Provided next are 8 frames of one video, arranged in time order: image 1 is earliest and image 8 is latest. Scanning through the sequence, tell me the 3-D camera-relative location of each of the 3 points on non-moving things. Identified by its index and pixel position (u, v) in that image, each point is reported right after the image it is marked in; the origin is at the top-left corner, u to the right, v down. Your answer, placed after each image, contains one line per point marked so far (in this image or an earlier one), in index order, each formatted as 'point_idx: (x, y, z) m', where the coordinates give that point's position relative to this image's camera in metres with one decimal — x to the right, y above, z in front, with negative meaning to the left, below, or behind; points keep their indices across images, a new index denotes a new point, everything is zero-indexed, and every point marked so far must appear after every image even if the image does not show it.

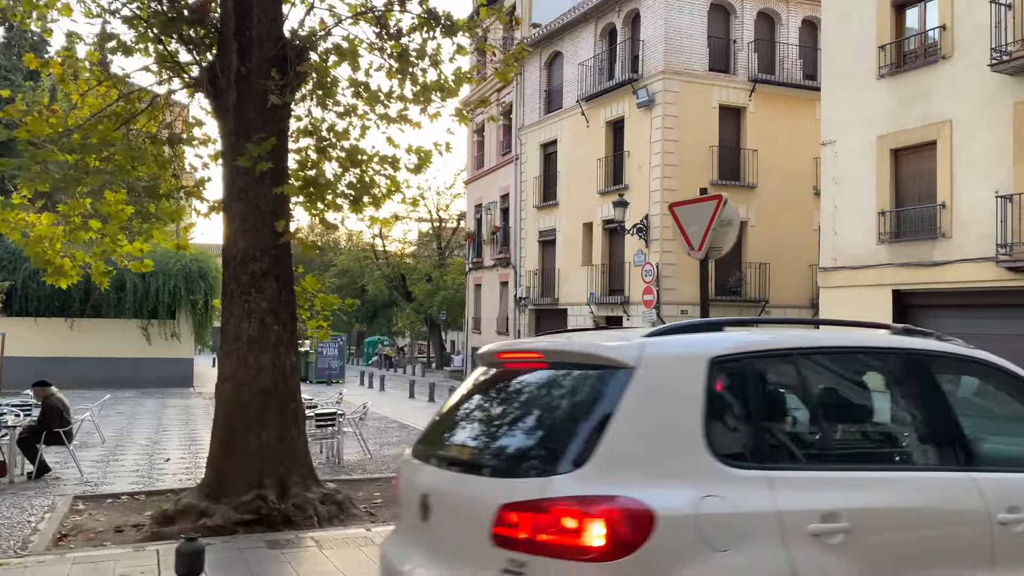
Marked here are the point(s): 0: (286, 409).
0: (-2.2, -1.2, +8.1) m
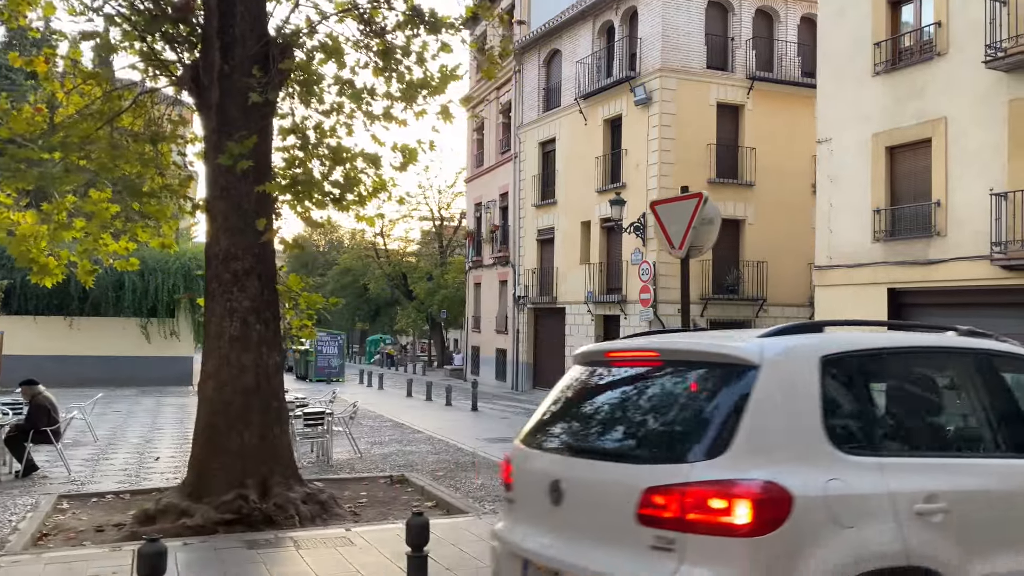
0: (-2.3, -1.1, +8.1) m
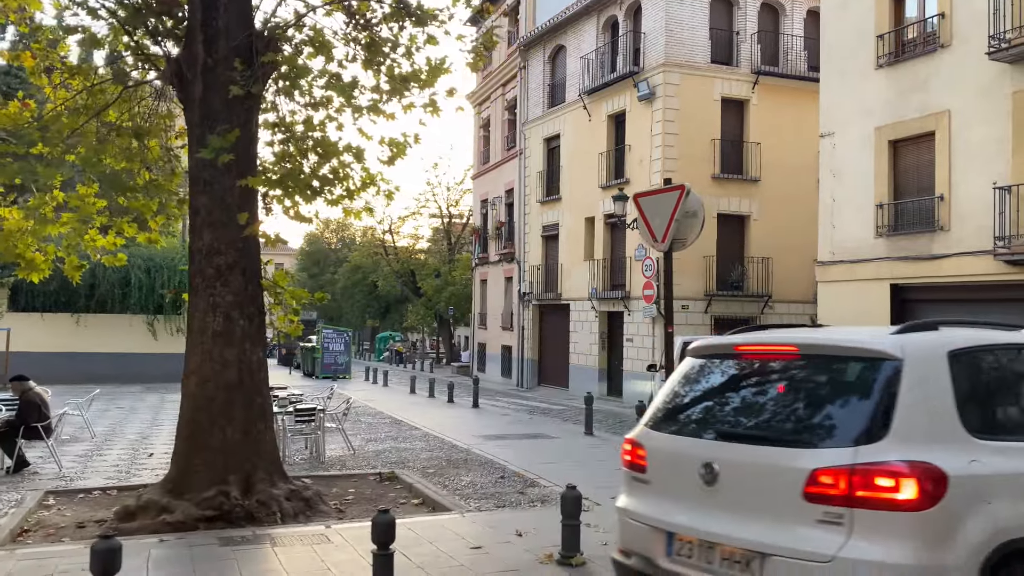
0: (-2.5, -1.1, +8.0) m
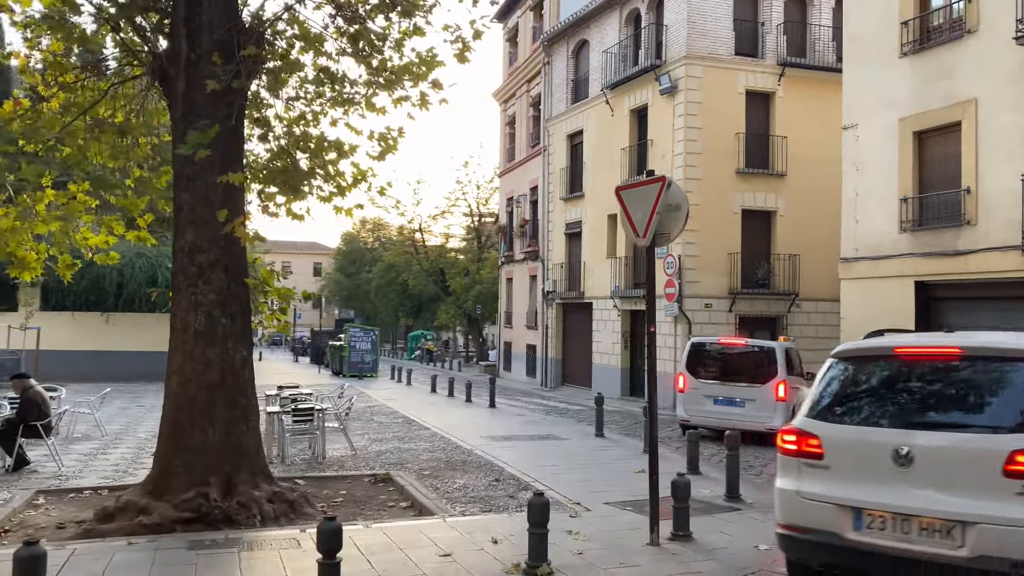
0: (-2.6, -1.1, +7.9) m
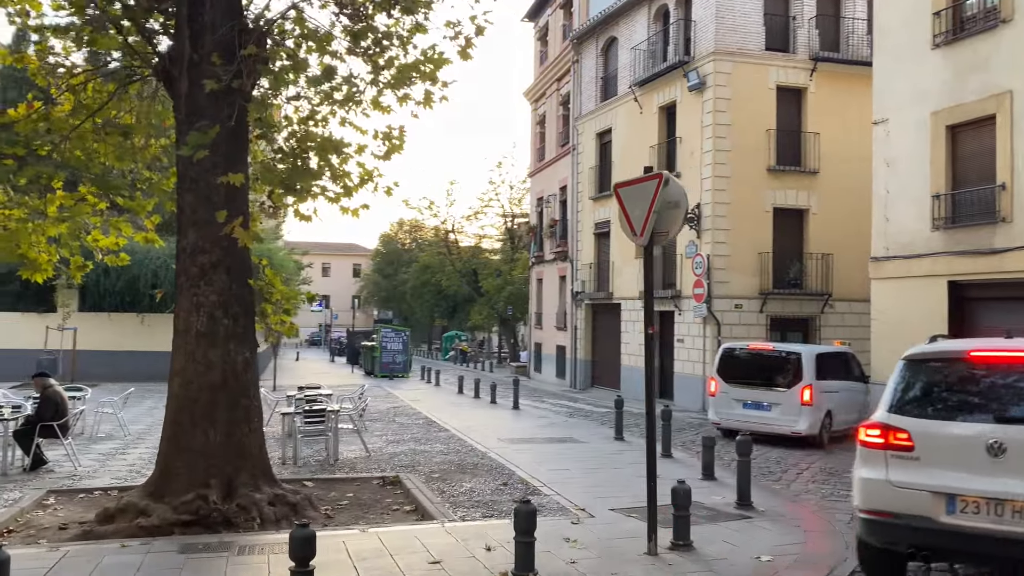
0: (-2.6, -1.1, +7.9) m
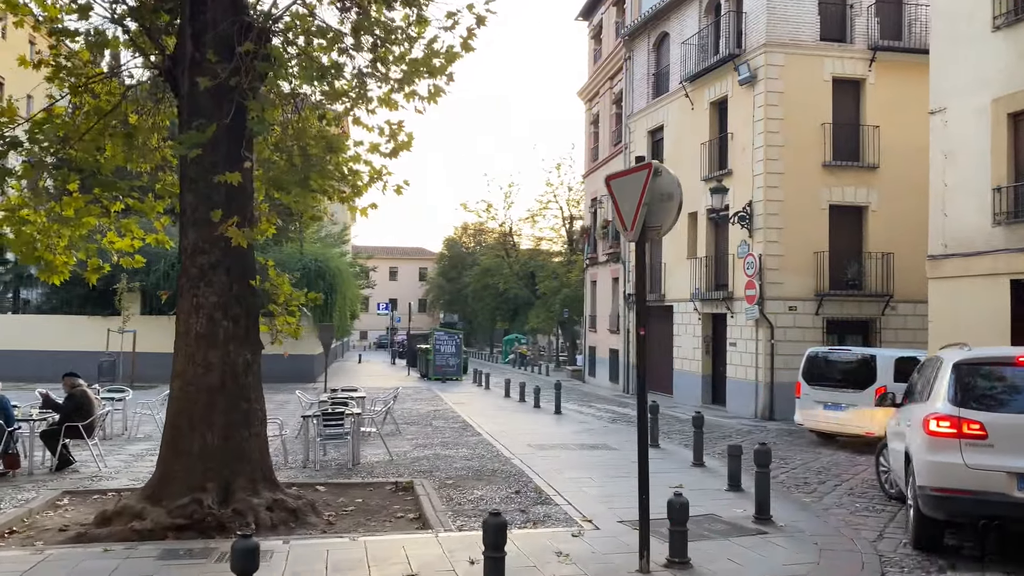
0: (-2.5, -1.1, +7.7) m
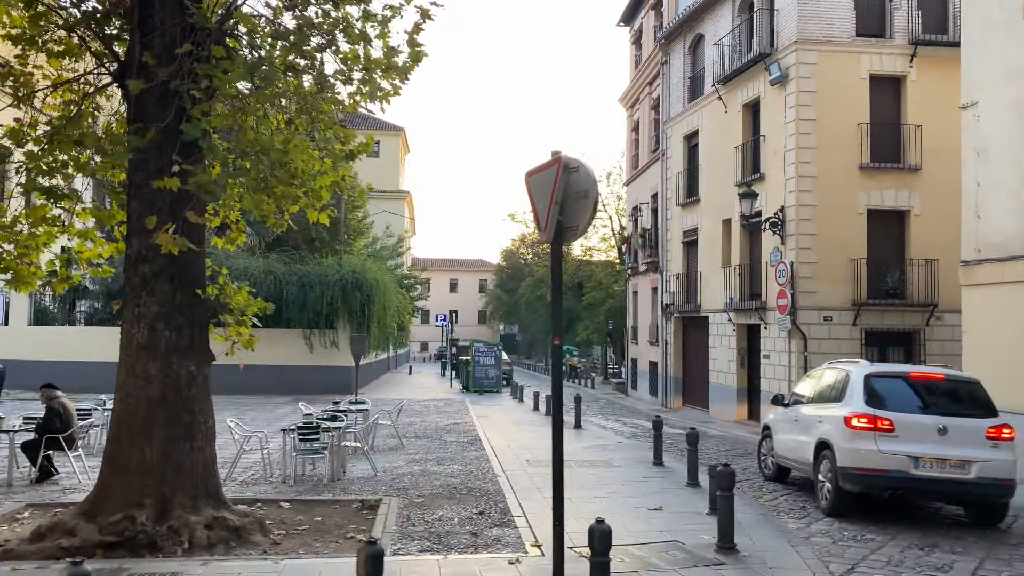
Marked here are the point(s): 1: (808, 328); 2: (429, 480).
0: (-2.9, -1.2, +7.5) m
1: (+6.0, -0.8, +17.3) m
2: (-1.0, -2.3, +10.4) m
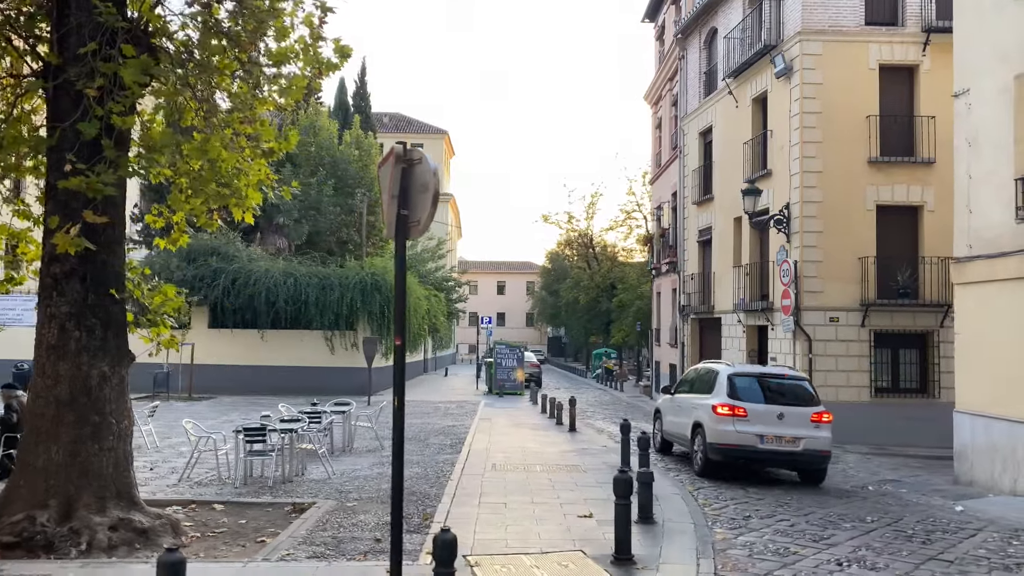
0: (-3.7, -1.2, +7.5) m
1: (+5.9, -0.8, +16.7) m
2: (-1.6, -2.3, +10.3) m
